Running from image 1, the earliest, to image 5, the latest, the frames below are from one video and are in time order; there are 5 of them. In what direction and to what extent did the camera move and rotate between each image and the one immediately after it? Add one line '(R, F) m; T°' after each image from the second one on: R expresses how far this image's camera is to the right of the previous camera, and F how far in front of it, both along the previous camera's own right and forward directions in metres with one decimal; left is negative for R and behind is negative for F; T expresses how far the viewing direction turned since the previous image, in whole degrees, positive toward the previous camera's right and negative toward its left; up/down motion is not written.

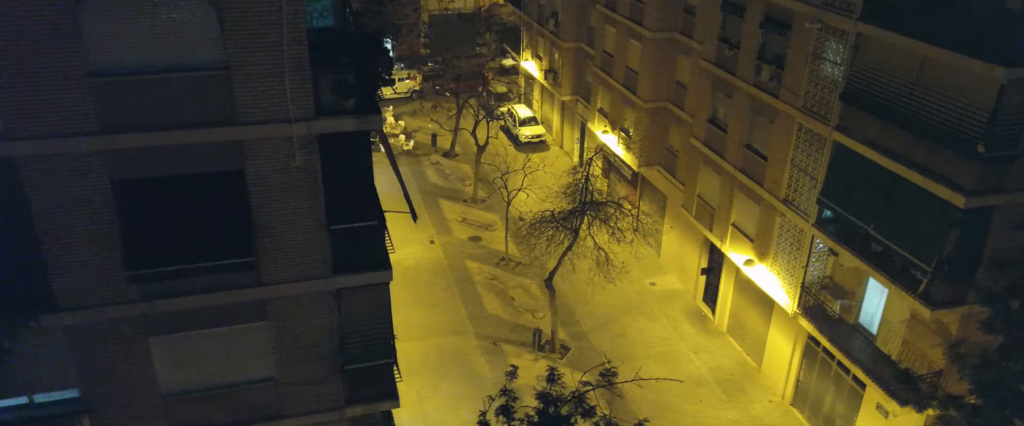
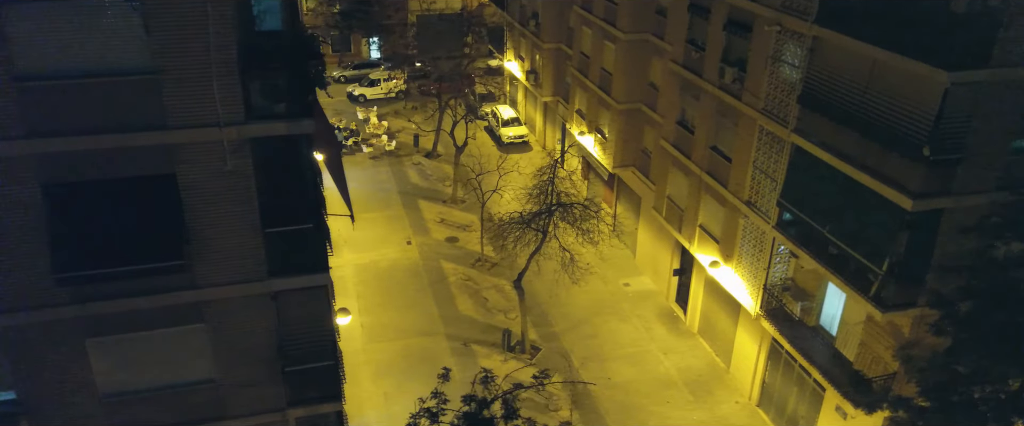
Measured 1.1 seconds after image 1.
(+0.9, -0.1) m; 0°
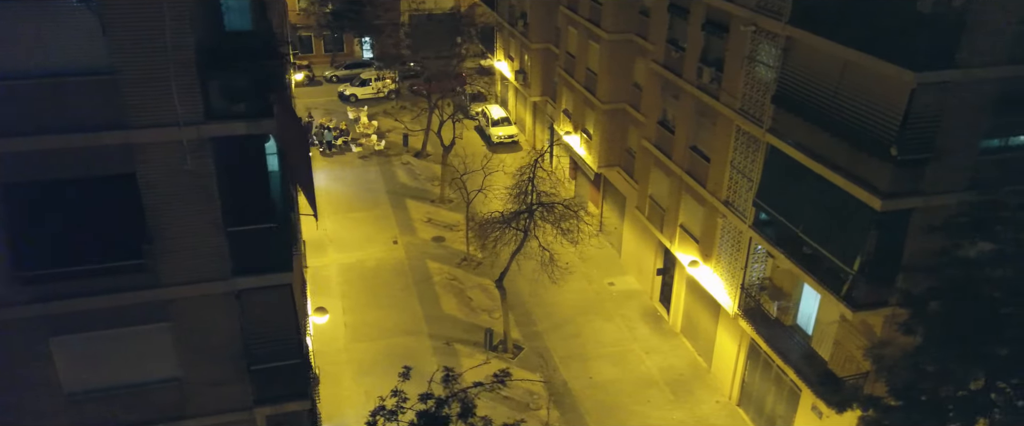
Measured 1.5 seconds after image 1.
(+0.5, 0.0) m; 0°
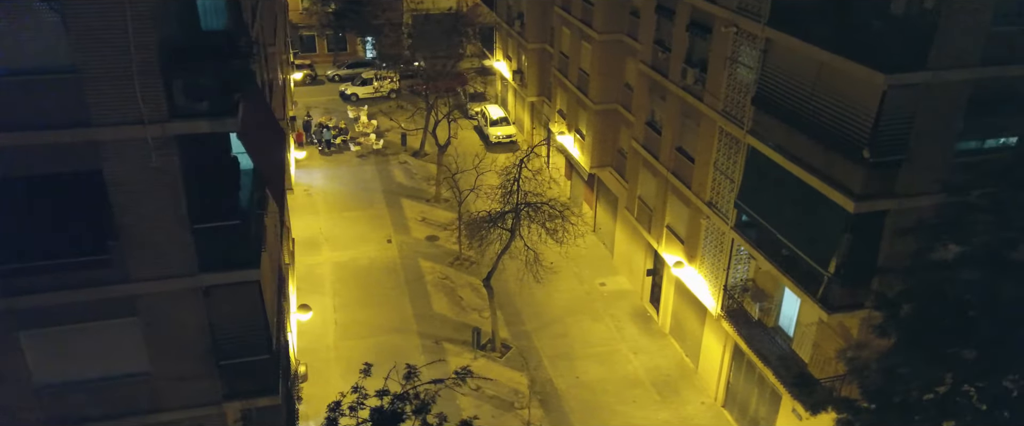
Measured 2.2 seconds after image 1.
(+0.7, -0.1) m; -1°
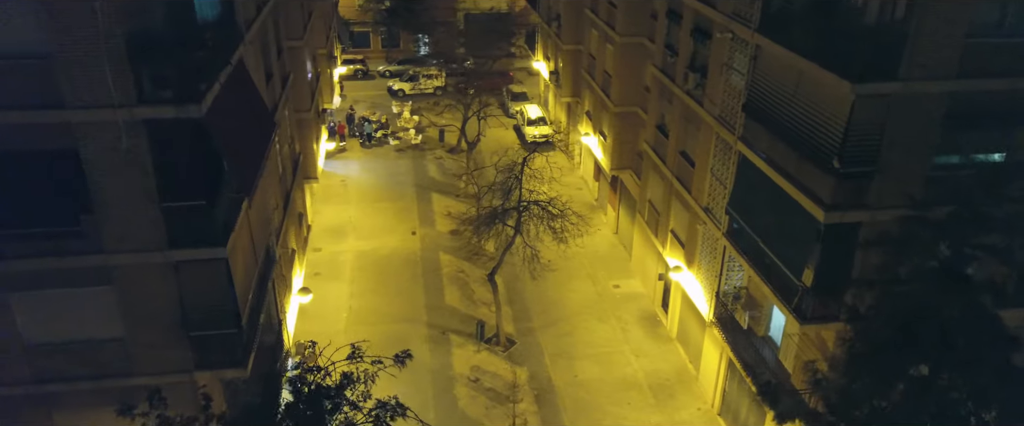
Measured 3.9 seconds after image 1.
(+1.8, -0.3) m; -5°
